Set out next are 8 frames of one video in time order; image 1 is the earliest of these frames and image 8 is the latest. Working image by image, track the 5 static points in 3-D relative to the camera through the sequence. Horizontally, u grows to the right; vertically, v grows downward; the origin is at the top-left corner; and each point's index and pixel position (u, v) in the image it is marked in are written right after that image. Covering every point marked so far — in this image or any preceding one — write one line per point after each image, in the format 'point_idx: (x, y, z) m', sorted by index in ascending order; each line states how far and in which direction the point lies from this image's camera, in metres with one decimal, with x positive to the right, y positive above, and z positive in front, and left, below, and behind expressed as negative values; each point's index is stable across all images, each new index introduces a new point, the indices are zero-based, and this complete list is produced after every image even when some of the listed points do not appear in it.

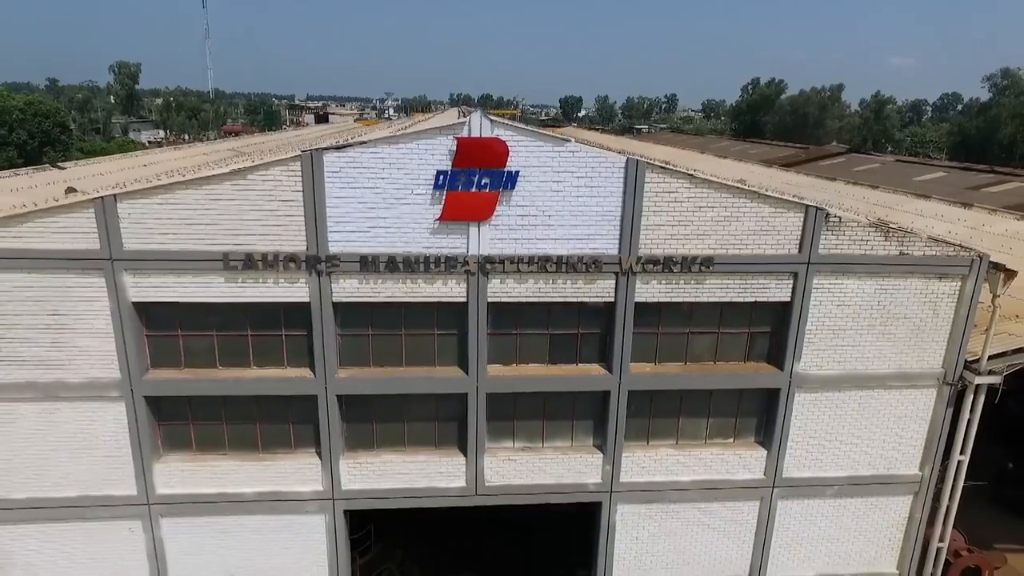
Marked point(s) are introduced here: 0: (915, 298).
0: (+5.6, -0.1, +8.9) m
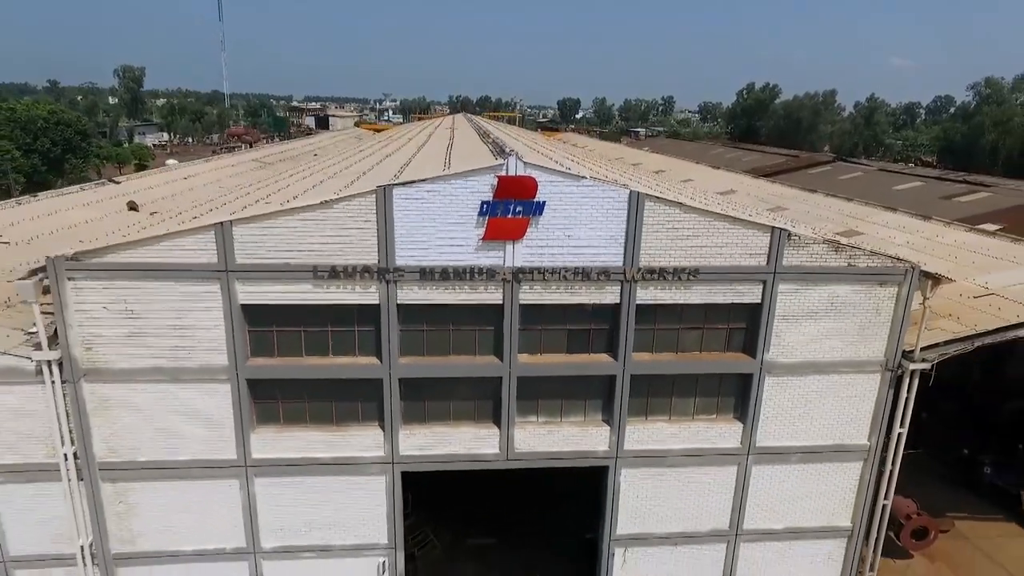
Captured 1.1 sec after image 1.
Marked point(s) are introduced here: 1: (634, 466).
0: (+6.0, -0.2, +11.1) m
1: (+2.2, -3.2, +11.6) m
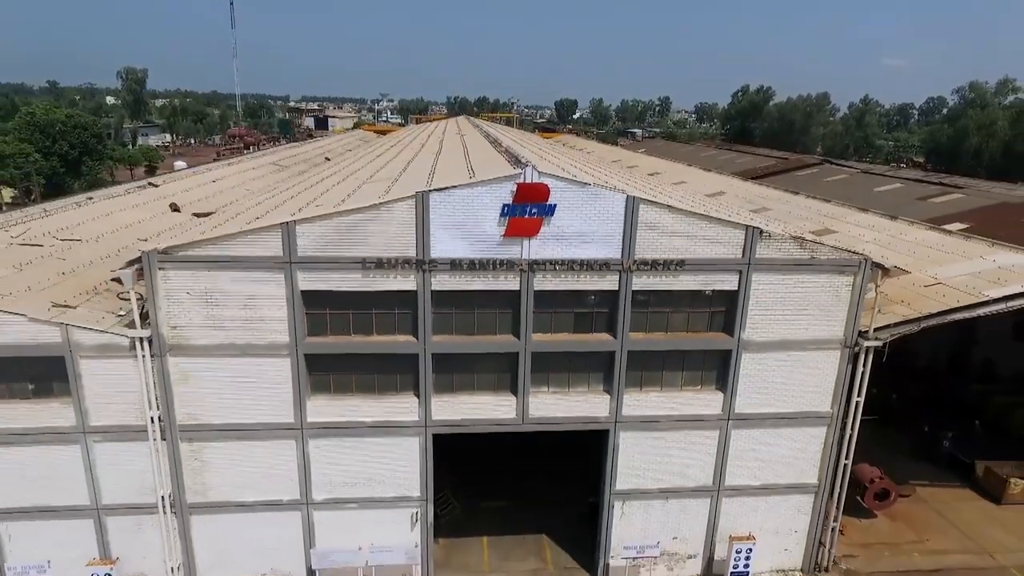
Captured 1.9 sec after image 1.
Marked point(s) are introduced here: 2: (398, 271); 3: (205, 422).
0: (+6.3, 0.0, +13.1) m
1: (+2.5, -2.9, +13.6) m
2: (-2.1, +0.3, +12.2) m
3: (-6.0, -2.6, +12.7) m
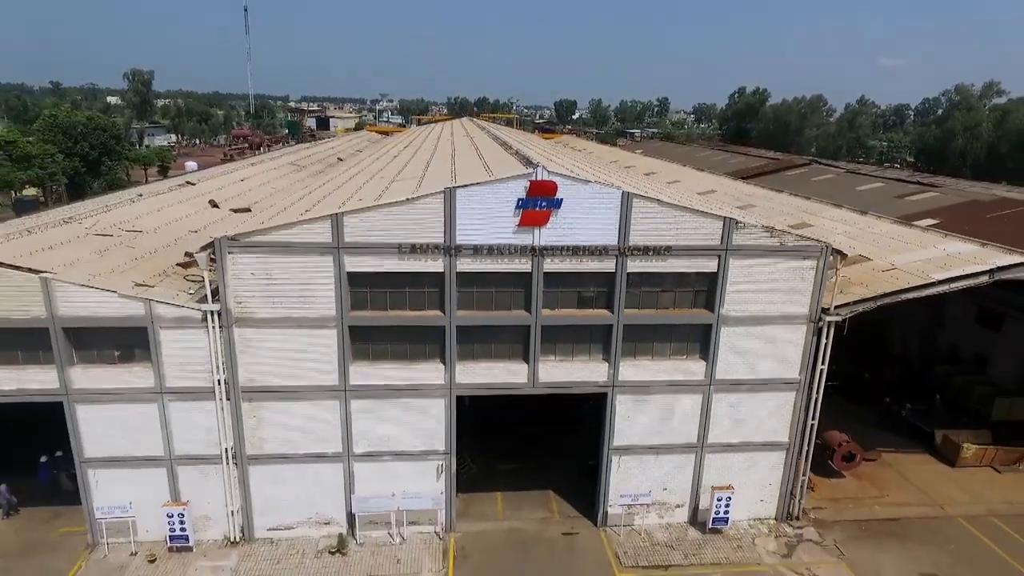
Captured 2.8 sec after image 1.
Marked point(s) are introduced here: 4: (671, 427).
0: (+6.6, +0.4, +15.3) m
1: (+2.8, -2.5, +15.8) m
2: (-1.8, +0.7, +14.4) m
3: (-5.7, -2.2, +14.9) m
4: (+3.9, -3.4, +16.2) m
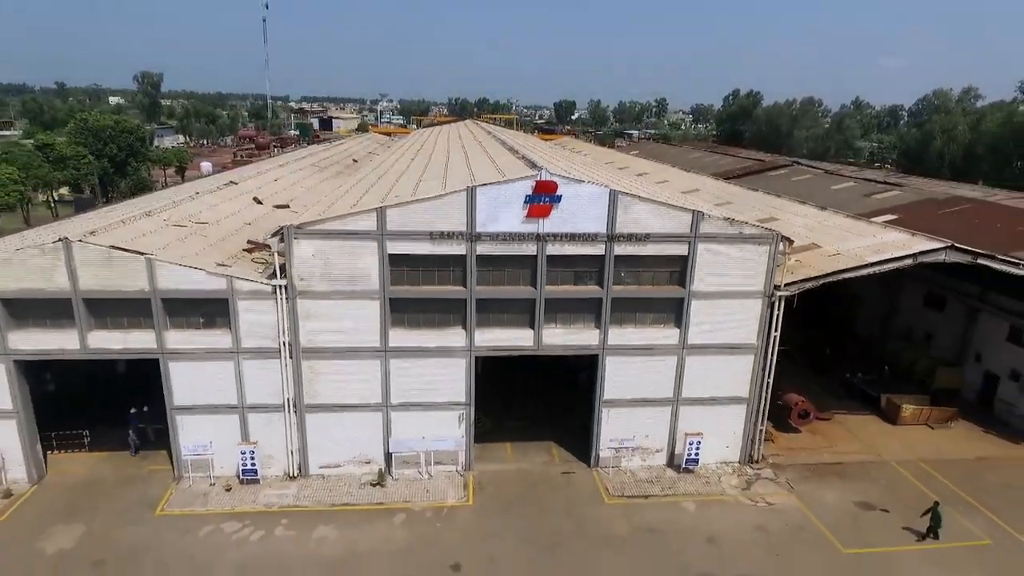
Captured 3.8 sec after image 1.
0: (+6.8, +1.0, +18.8) m
1: (+3.0, -2.0, +19.3) m
2: (-1.6, +1.3, +17.8) m
3: (-5.4, -1.6, +18.3) m
4: (+4.2, -2.9, +19.6) m
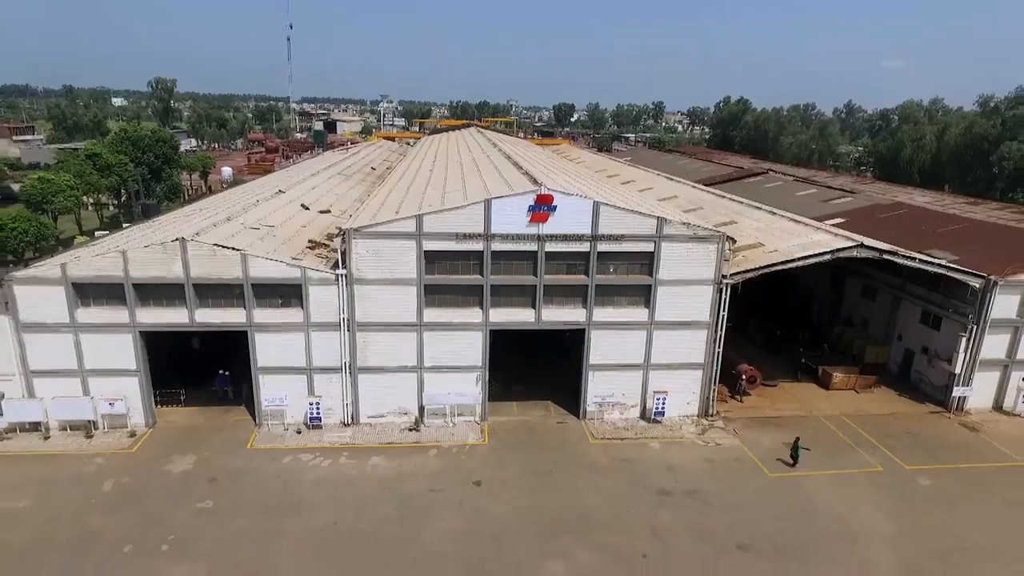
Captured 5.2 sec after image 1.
0: (+7.0, +1.4, +24.2) m
1: (+3.2, -1.6, +24.7) m
2: (-1.4, +1.7, +23.3) m
3: (-5.2, -1.2, +23.7) m
4: (+4.4, -2.5, +25.0) m
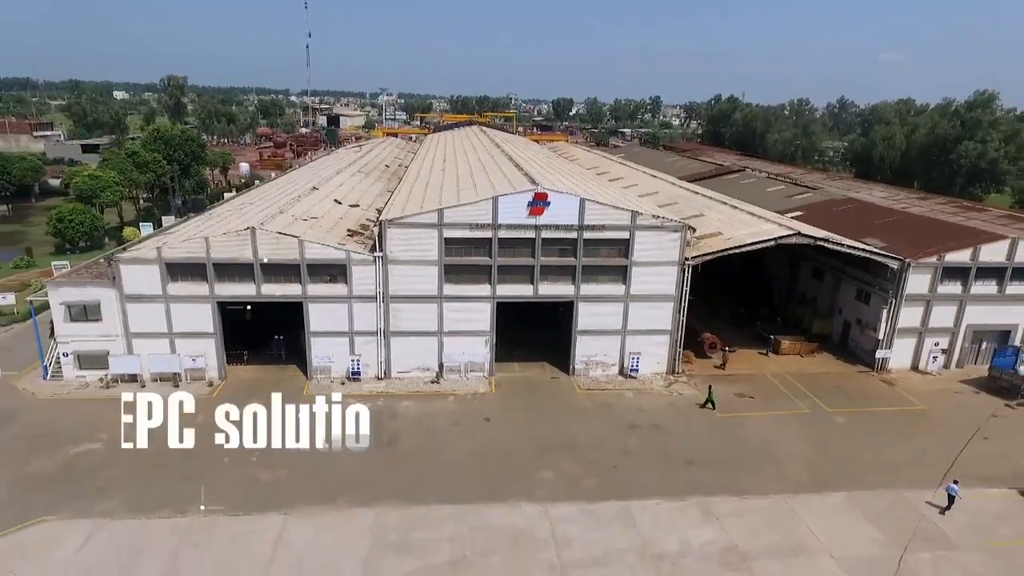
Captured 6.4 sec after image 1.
0: (+7.2, +2.3, +29.9) m
1: (+3.3, -0.7, +30.4) m
2: (-1.2, +2.6, +28.9) m
3: (-5.1, -0.3, +29.4) m
4: (+4.5, -1.5, +30.7) m
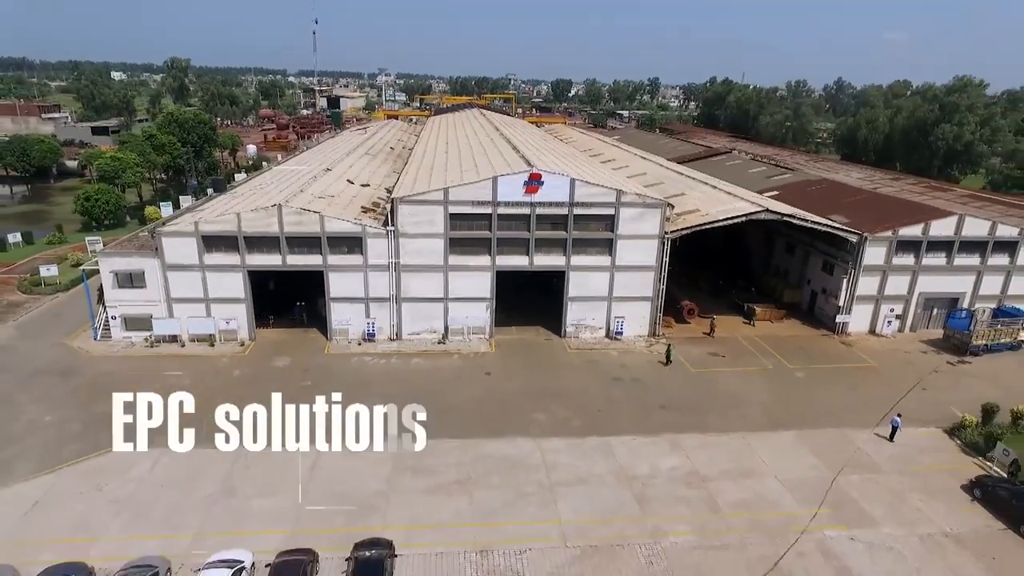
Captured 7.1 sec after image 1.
0: (+7.1, +3.8, +33.4) m
1: (+3.2, +0.8, +33.9) m
2: (-1.3, +4.1, +32.4) m
3: (-5.2, +1.2, +32.9) m
4: (+4.4, 0.0, +34.3) m
